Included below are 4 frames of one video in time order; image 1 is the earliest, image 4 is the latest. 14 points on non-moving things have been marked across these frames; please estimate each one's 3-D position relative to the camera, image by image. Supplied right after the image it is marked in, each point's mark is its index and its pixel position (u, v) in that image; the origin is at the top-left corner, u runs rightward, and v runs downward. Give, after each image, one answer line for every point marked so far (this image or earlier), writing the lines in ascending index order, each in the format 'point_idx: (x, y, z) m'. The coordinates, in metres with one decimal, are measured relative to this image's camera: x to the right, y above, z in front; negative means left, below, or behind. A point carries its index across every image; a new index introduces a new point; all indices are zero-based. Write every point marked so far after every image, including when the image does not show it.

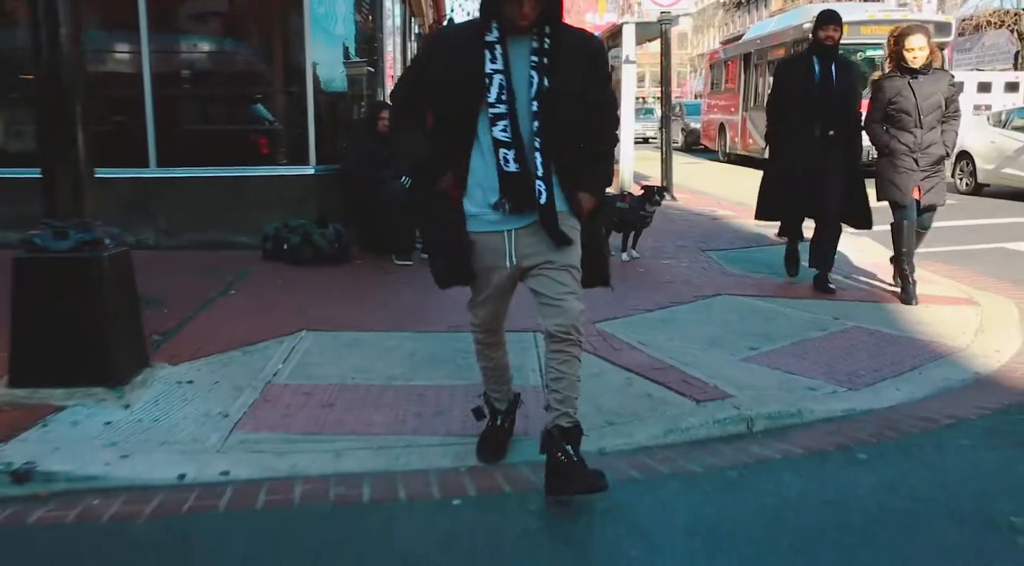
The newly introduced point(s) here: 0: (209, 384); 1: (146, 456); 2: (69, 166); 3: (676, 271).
0: (-1.5, -0.5, +4.7) m
1: (-1.5, -0.7, +3.9) m
2: (-2.0, +0.6, +4.5) m
3: (+1.4, +0.1, +8.3) m
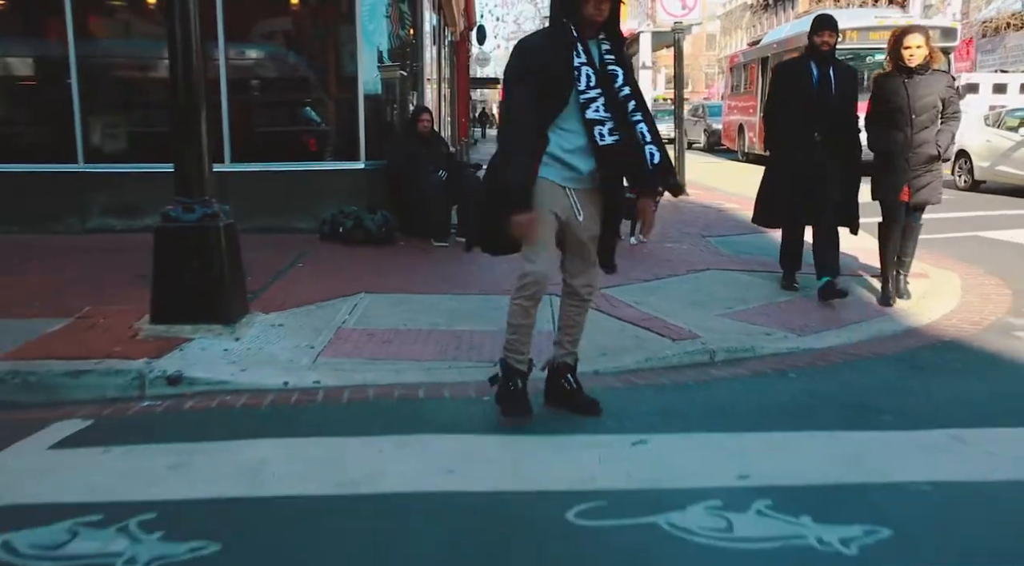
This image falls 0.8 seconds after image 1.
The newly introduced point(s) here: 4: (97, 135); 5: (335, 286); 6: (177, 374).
0: (-1.4, -0.3, +6.2) m
1: (-1.4, -0.5, +5.3) m
2: (-1.9, +0.8, +5.9) m
3: (+1.6, +0.3, +9.6) m
4: (-4.2, +1.5, +9.8) m
5: (-1.4, 0.0, +7.5) m
6: (-1.7, -0.5, +5.1) m
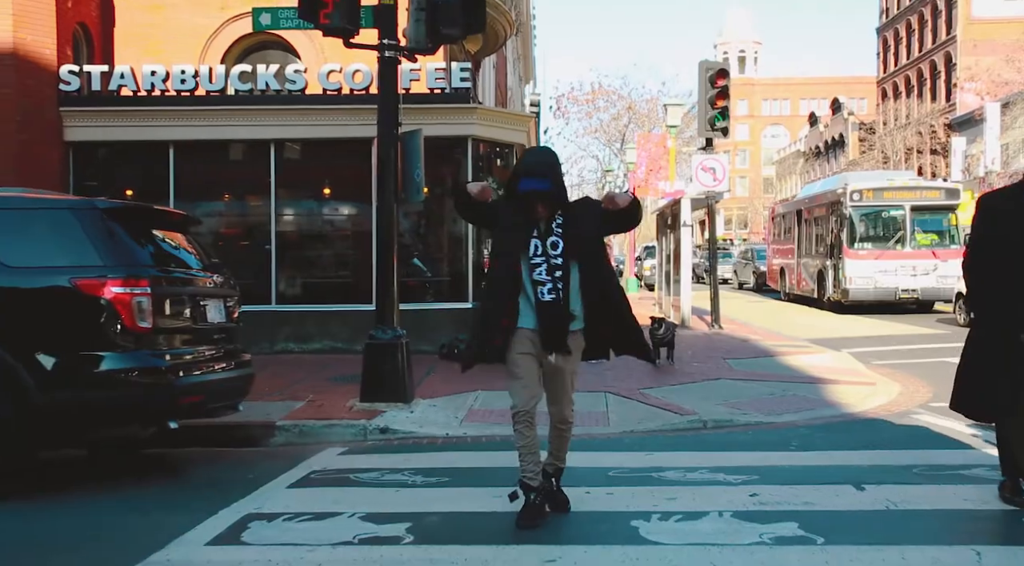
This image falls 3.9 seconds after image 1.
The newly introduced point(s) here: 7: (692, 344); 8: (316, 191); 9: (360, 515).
0: (-0.7, -1.2, +9.9) m
1: (-0.8, -1.3, +9.0) m
2: (-1.2, -0.1, +9.8) m
3: (+2.5, -1.1, +13.1) m
4: (-3.2, 0.0, +13.8) m
5: (-0.6, -1.2, +11.2) m
6: (-1.1, -1.3, +8.8) m
7: (+3.0, -1.0, +16.3) m
8: (-2.8, +1.3, +13.8) m
9: (-0.9, -1.3, +5.5) m
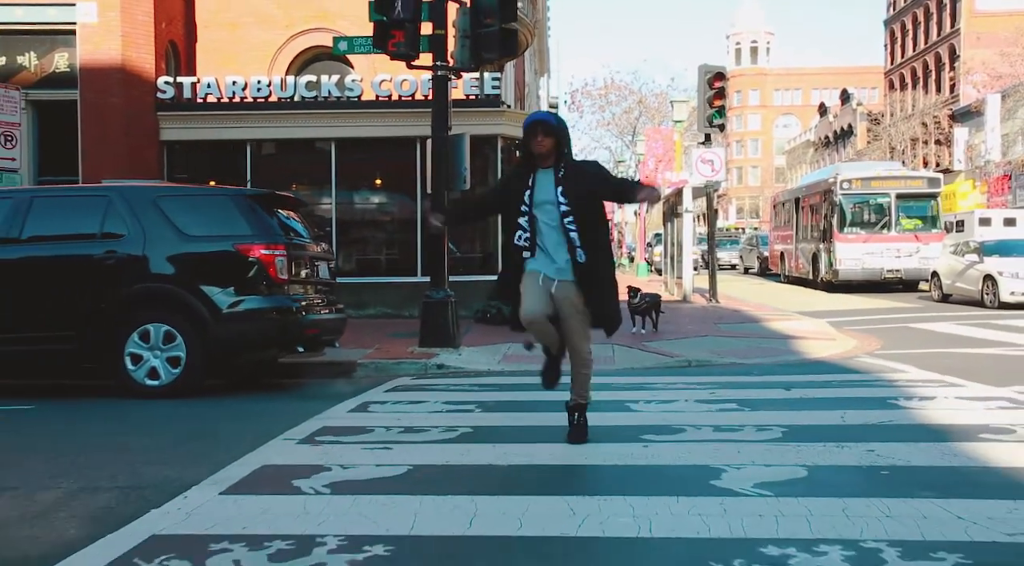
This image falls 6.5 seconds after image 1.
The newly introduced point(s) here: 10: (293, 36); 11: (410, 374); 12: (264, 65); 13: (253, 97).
0: (-0.4, -0.9, +12.4) m
1: (-0.4, -1.0, +11.6) m
2: (-0.9, +0.2, +12.4) m
3: (+2.9, -0.7, +15.7) m
4: (-2.8, +0.4, +16.5) m
5: (-0.2, -0.8, +13.8) m
6: (-0.8, -0.9, +11.4) m
7: (+3.4, -0.6, +18.8) m
8: (-2.4, +1.7, +16.4) m
9: (-0.6, -1.0, +8.1) m
10: (-3.9, +4.4, +17.6) m
11: (-1.2, -1.1, +11.3) m
12: (-4.5, +3.9, +17.6) m
13: (-4.2, +3.0, +15.9) m
